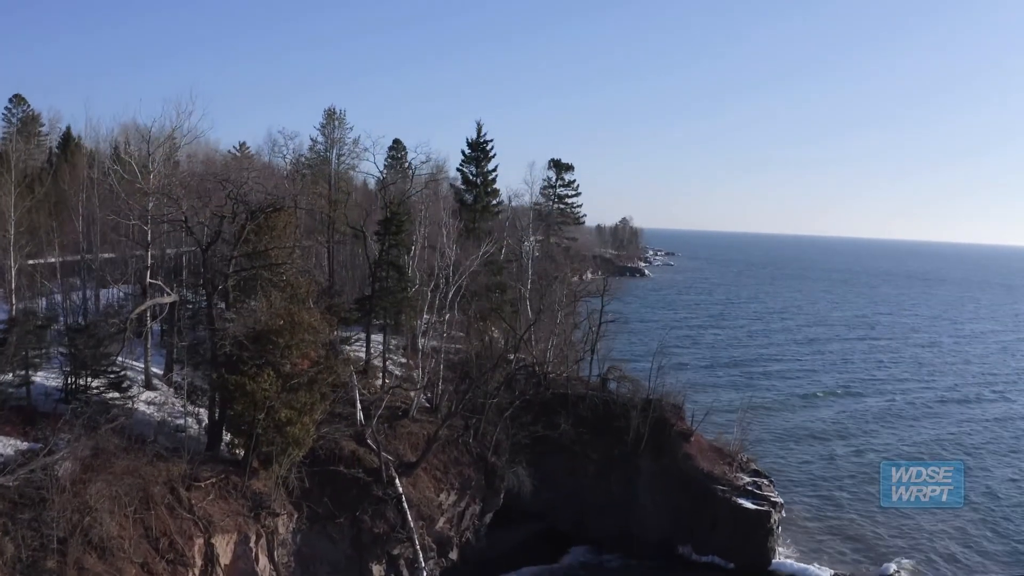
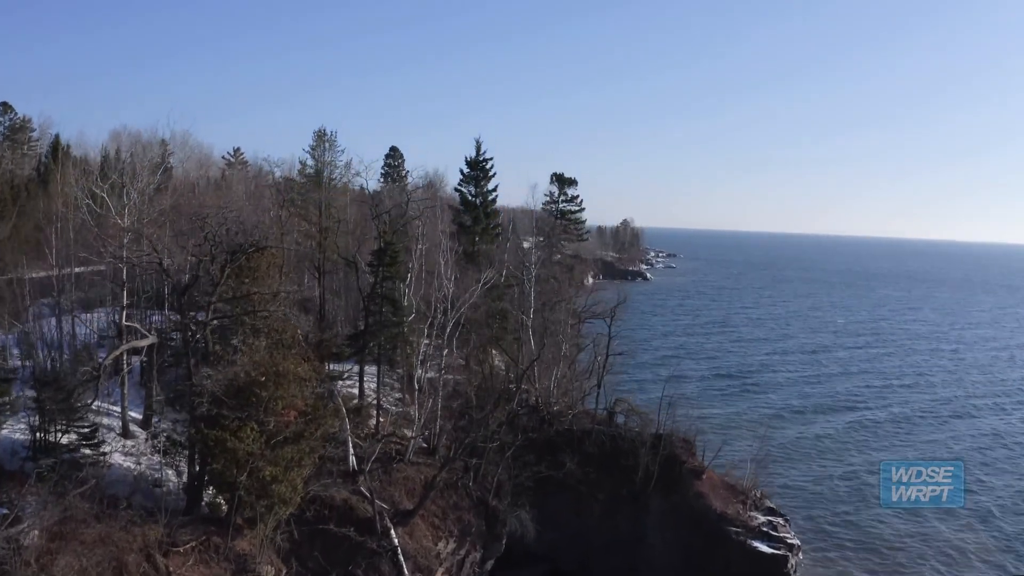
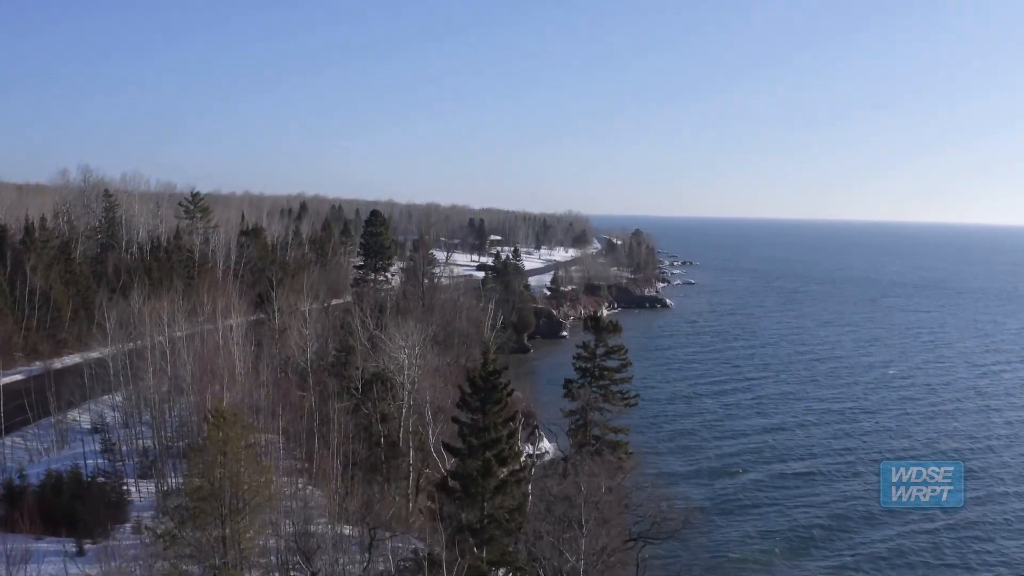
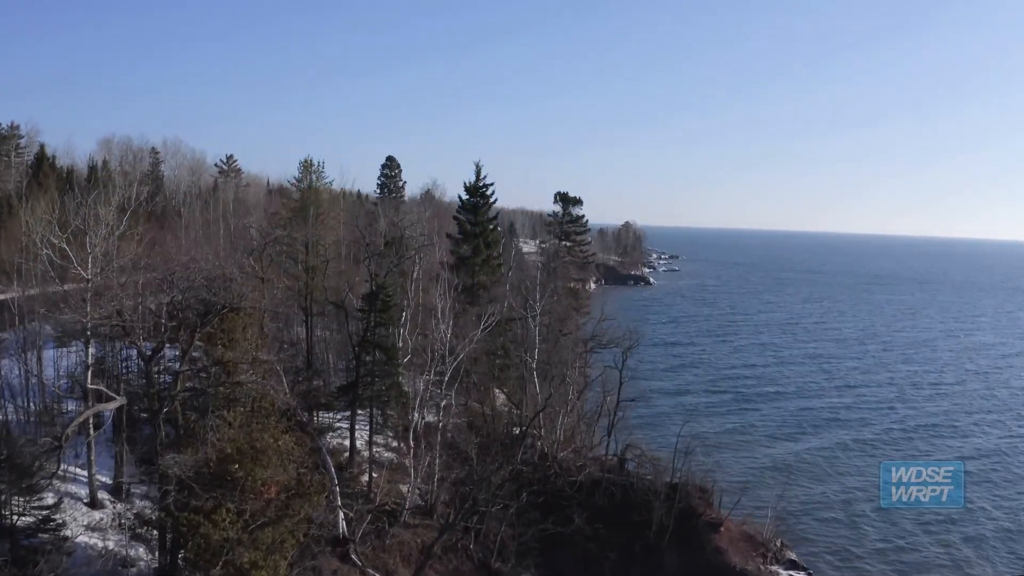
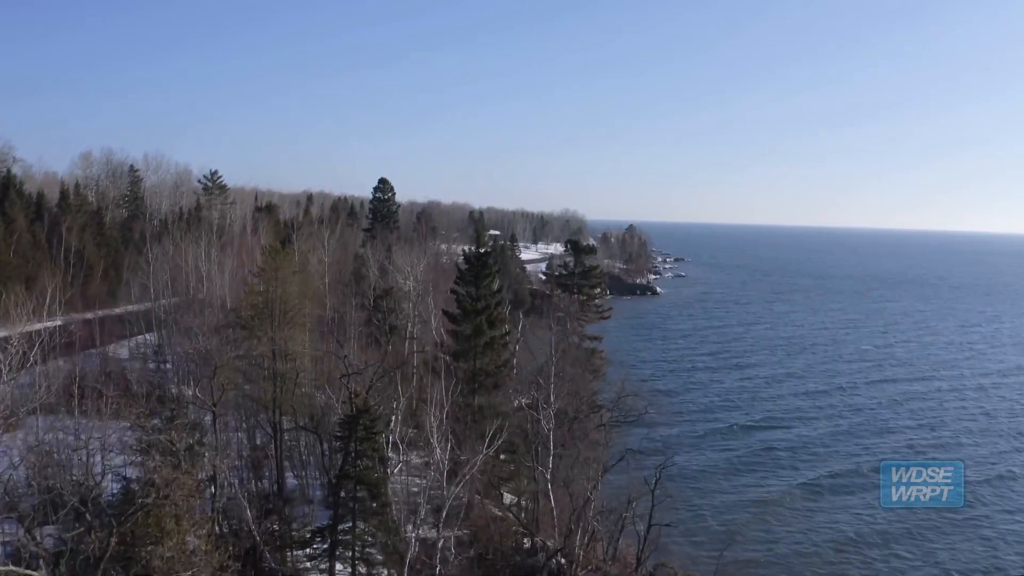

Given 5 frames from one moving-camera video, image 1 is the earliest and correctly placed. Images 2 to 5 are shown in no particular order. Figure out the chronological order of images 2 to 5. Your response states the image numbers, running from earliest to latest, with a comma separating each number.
2, 4, 5, 3
